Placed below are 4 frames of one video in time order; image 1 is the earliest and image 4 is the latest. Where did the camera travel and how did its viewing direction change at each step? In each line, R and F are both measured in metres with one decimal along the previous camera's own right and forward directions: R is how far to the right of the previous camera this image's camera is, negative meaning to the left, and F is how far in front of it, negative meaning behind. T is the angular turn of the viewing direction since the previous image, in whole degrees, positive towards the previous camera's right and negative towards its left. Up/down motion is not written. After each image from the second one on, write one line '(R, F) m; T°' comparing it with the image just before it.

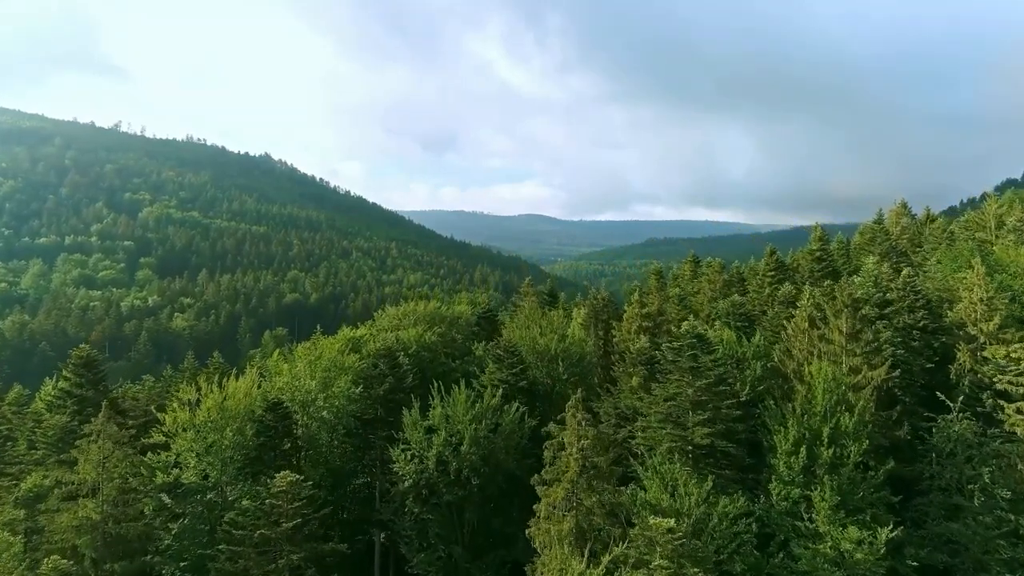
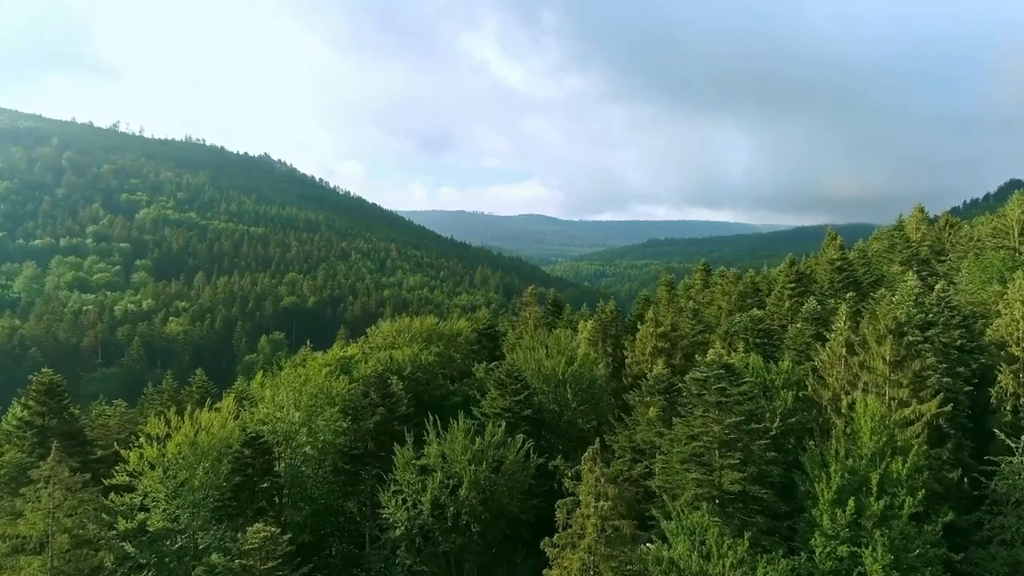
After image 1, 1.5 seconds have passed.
(-0.2, +3.8) m; 0°
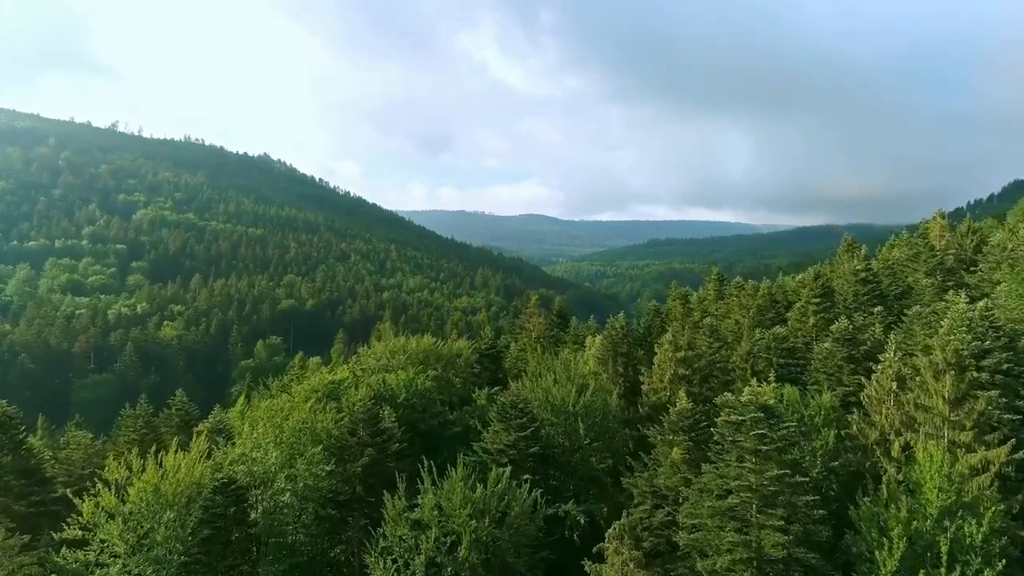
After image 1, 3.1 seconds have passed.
(-0.3, +4.0) m; 0°
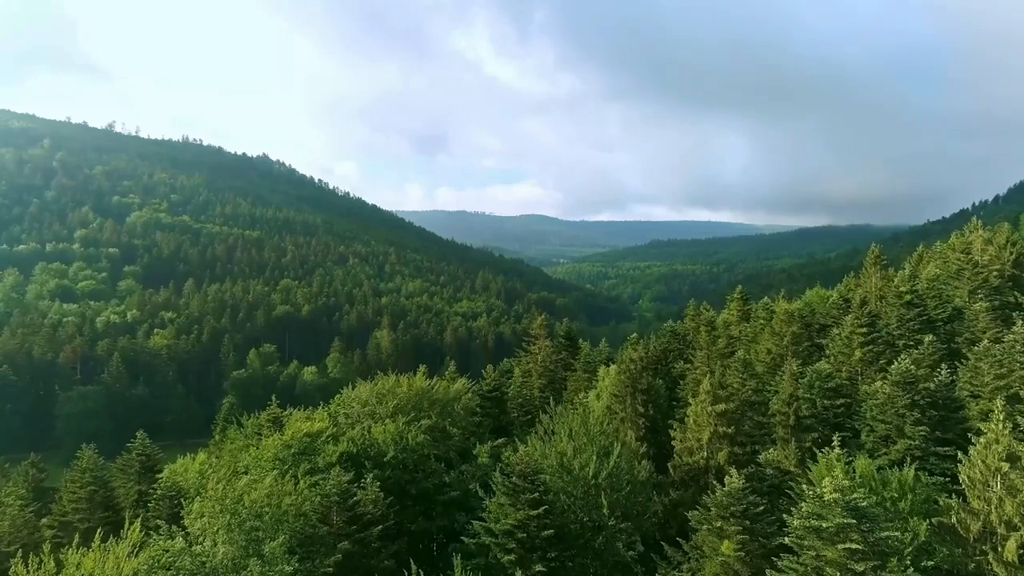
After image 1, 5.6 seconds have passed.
(-0.4, +6.3) m; 0°
